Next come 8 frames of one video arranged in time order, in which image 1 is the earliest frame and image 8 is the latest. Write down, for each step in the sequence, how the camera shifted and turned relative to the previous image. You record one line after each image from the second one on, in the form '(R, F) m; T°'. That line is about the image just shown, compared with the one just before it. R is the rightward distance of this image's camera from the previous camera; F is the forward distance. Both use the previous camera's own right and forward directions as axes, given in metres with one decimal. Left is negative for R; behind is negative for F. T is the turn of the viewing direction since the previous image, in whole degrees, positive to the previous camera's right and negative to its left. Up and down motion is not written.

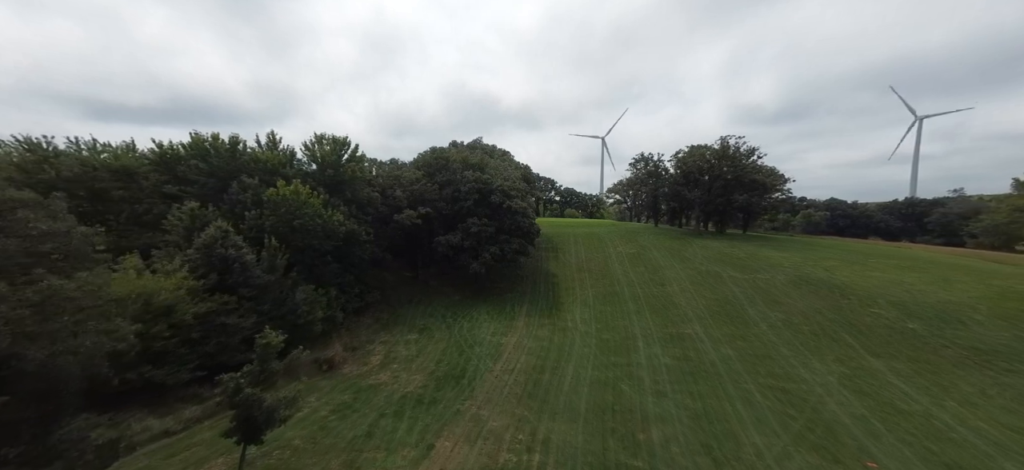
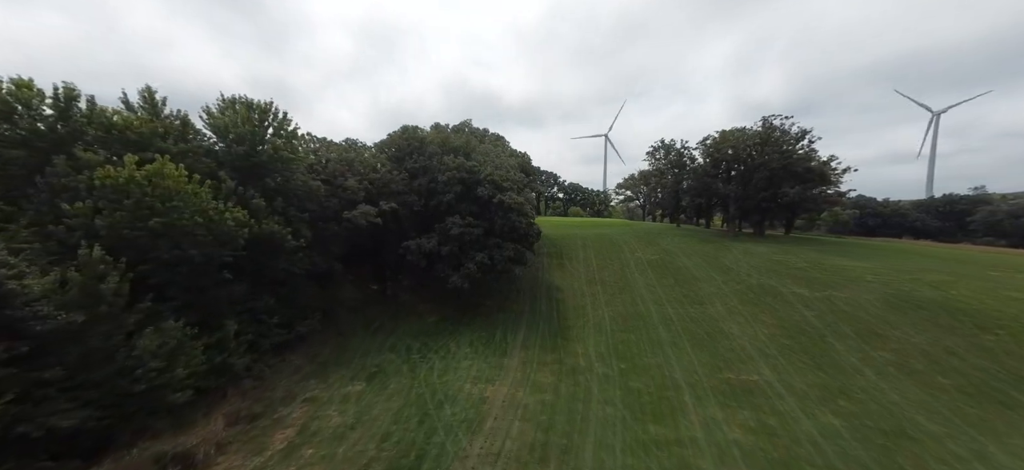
(+0.5, +6.9) m; 0°
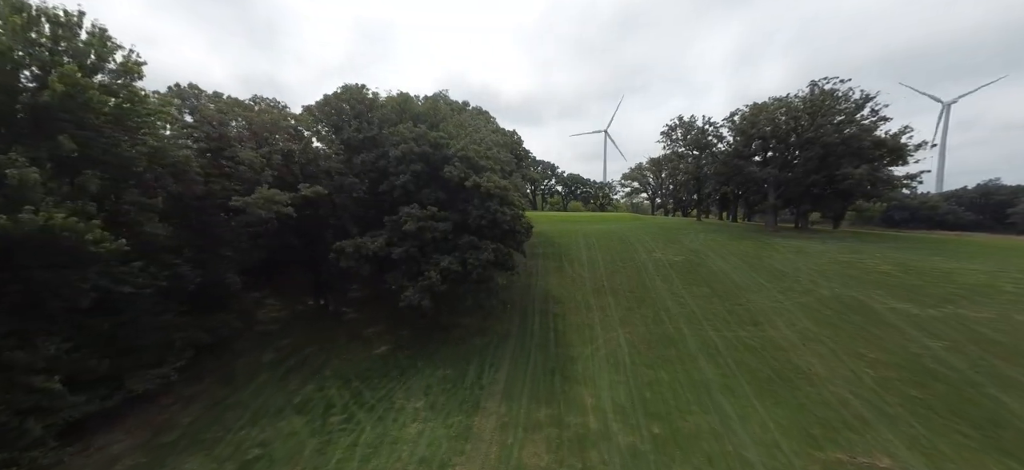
(+0.9, +6.5) m; 0°
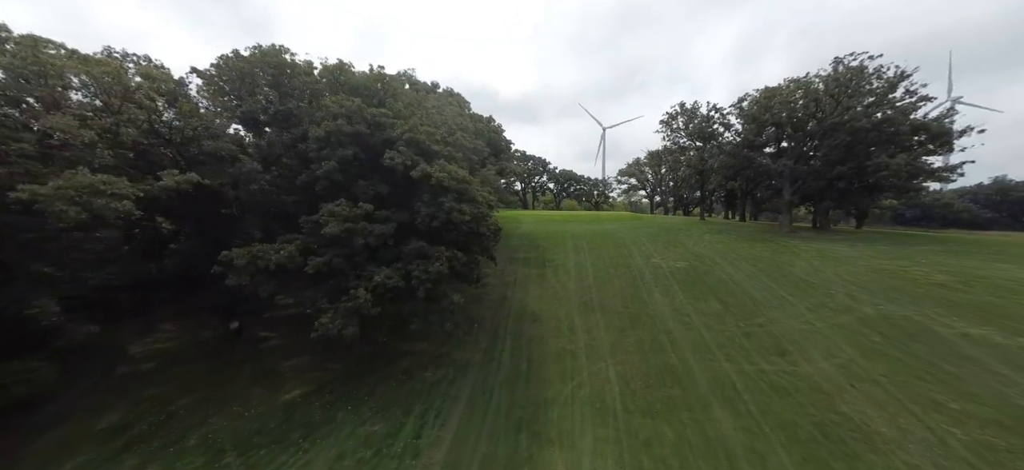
(+1.4, +3.8) m; 0°
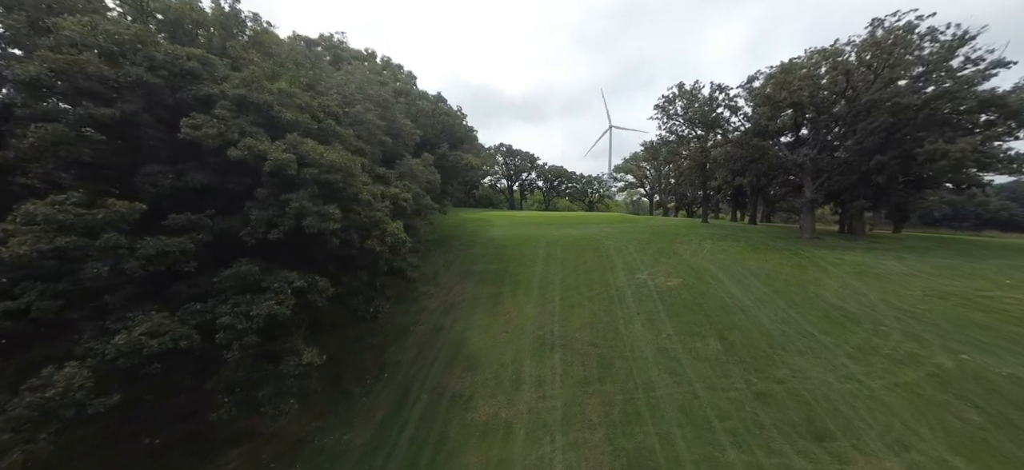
(+2.7, +4.8) m; -1°
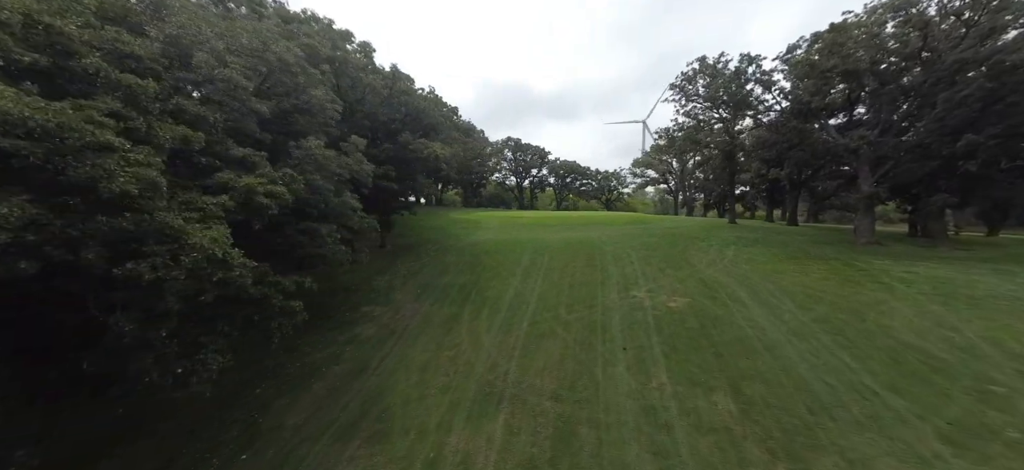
(+2.5, +3.8) m; -4°
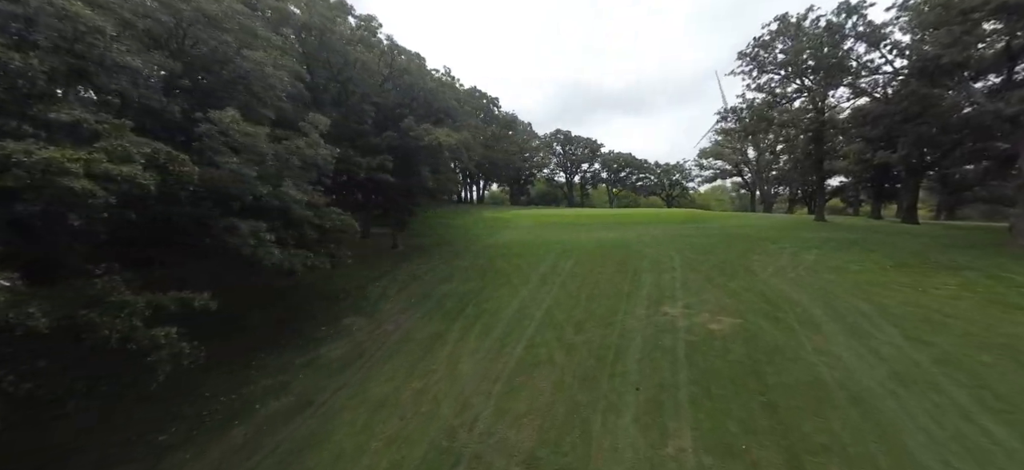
(+1.9, +2.9) m; -10°
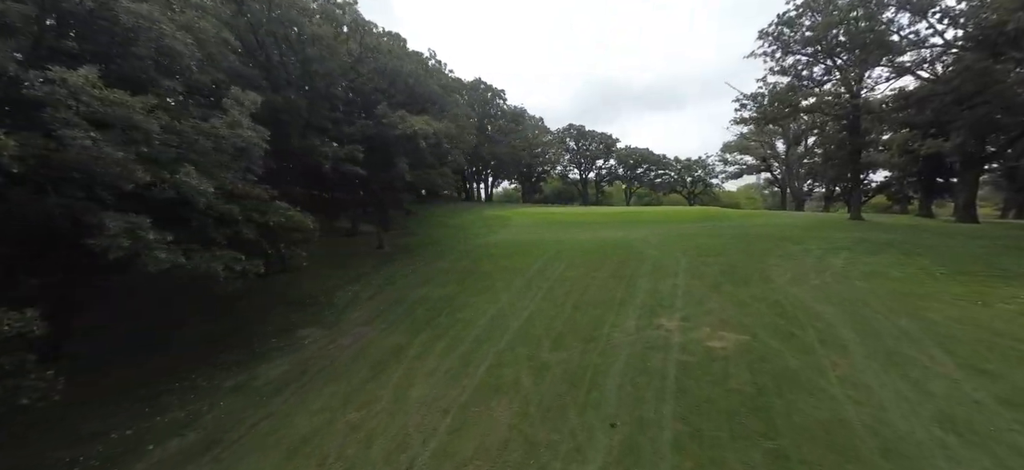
(+1.5, +1.5) m; -4°
